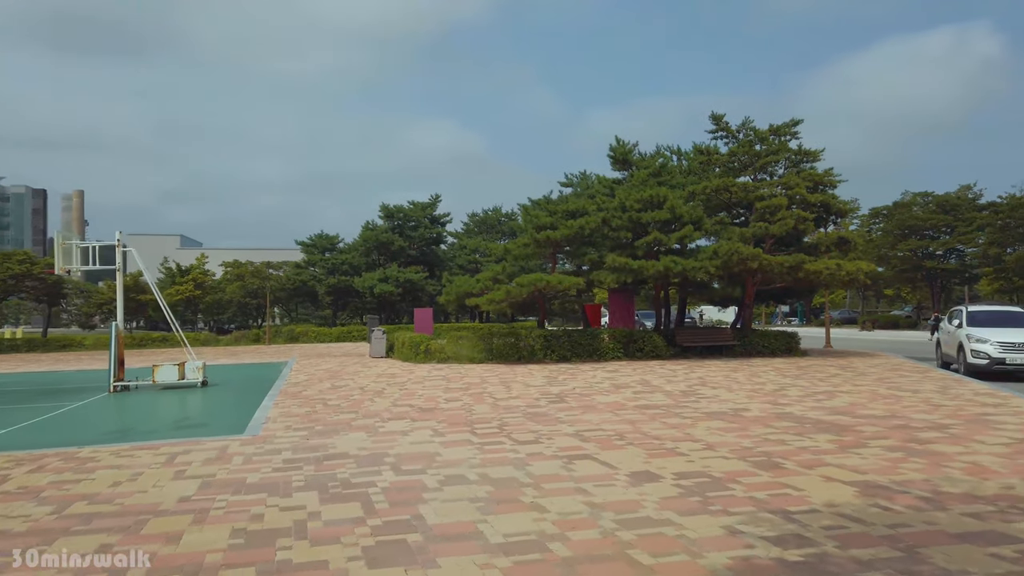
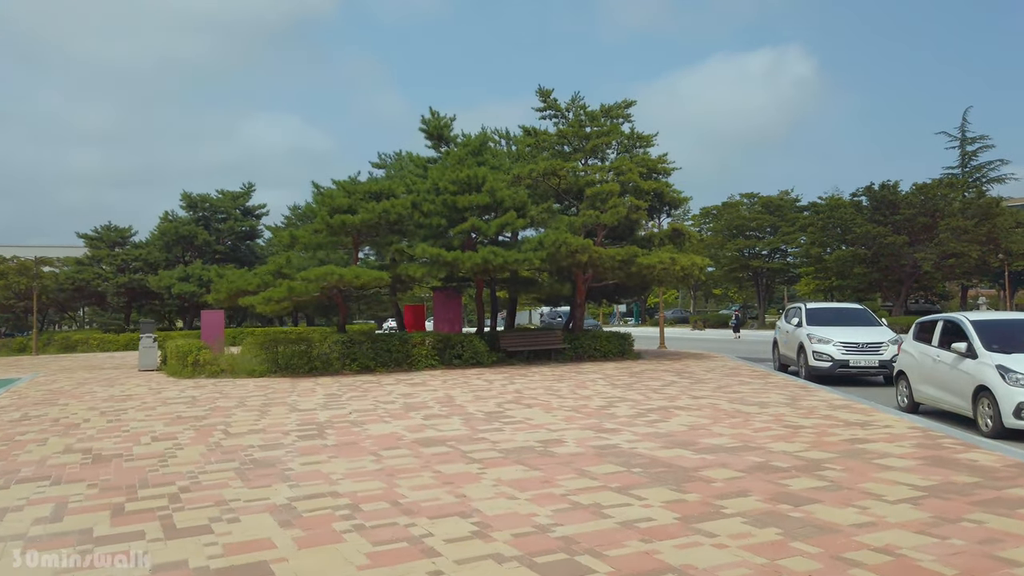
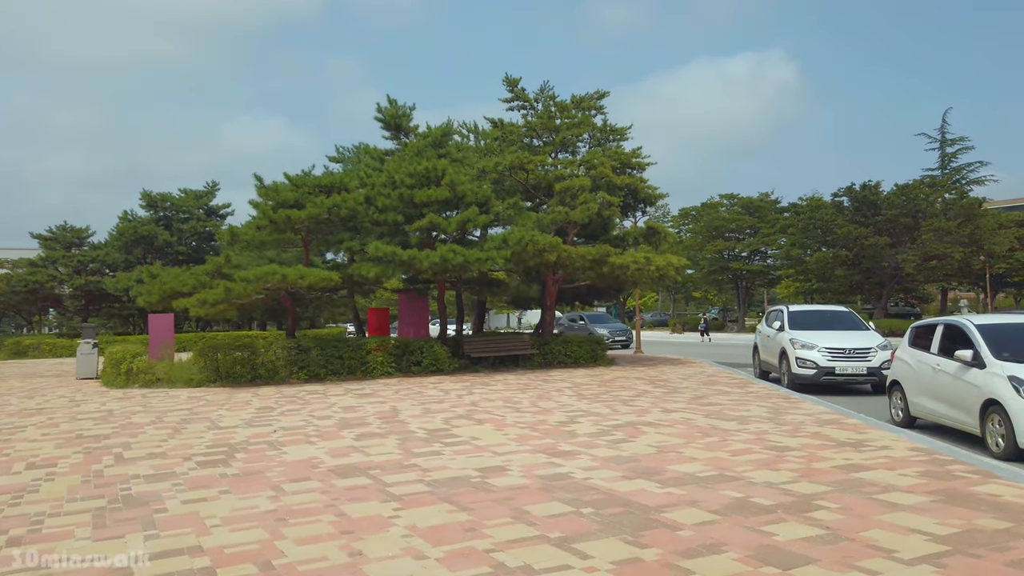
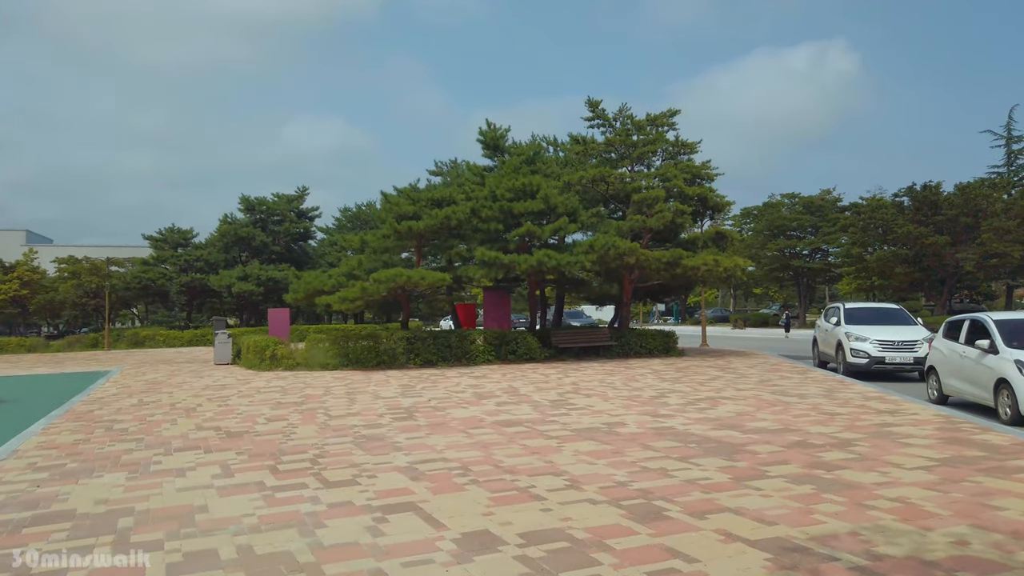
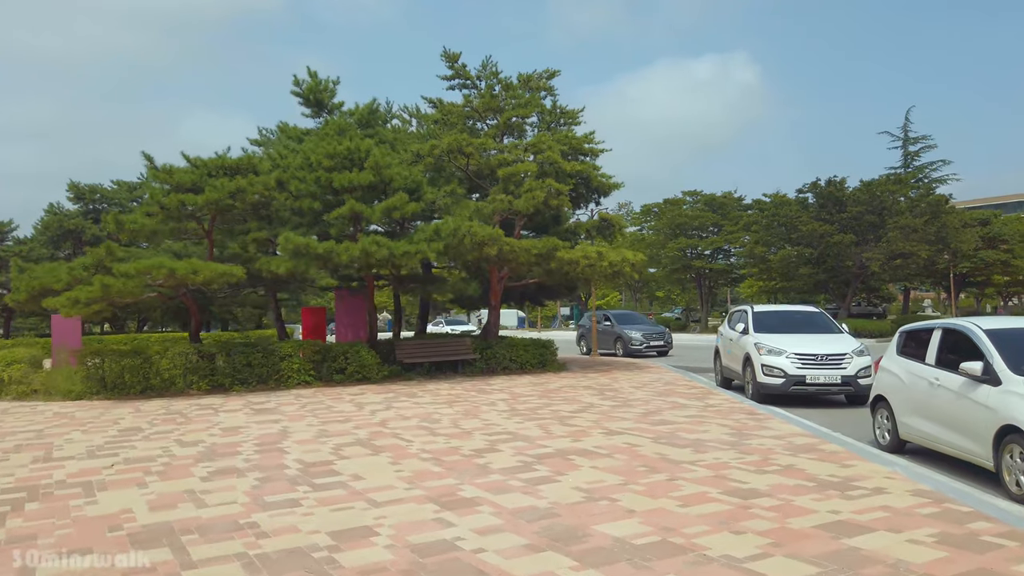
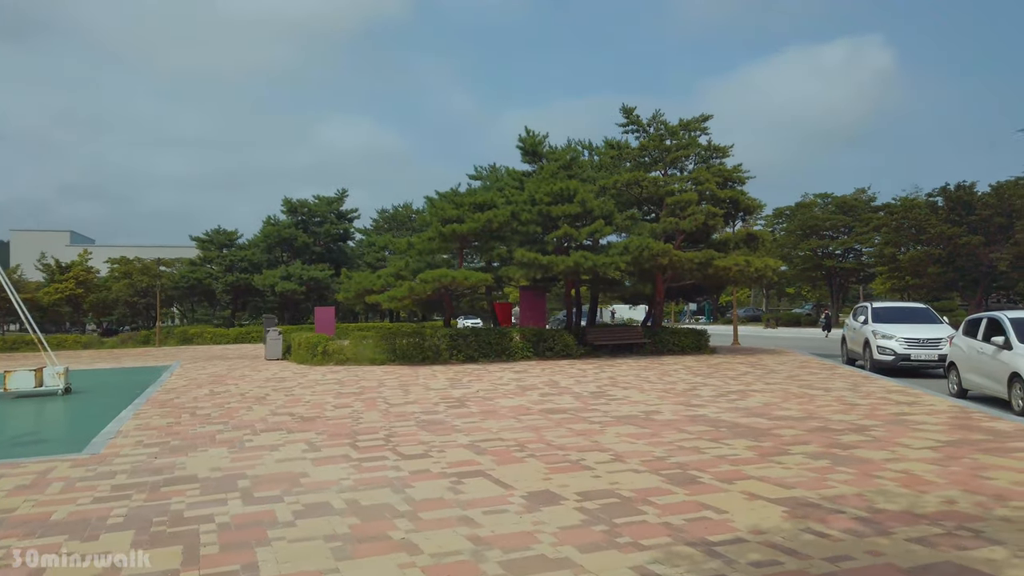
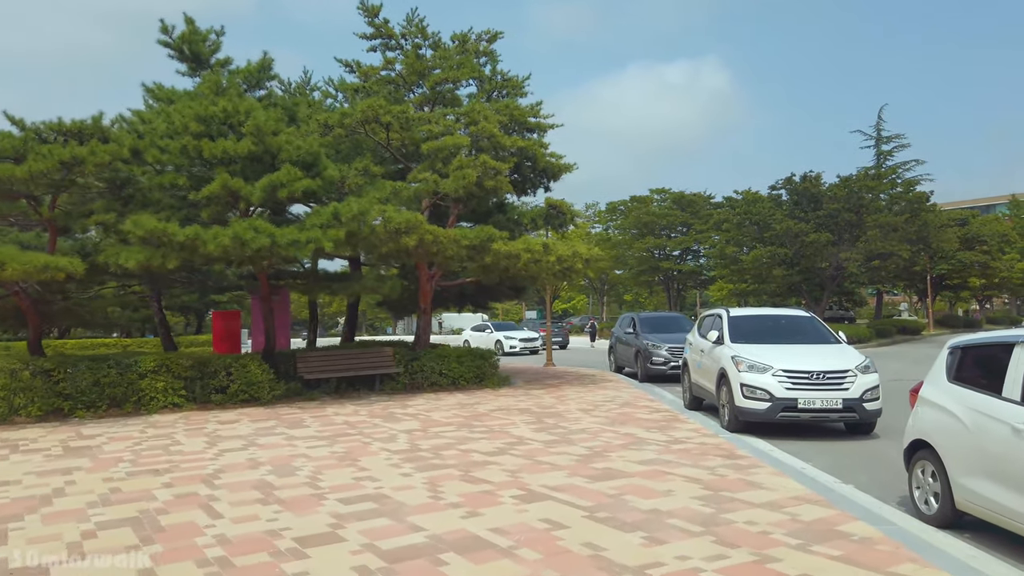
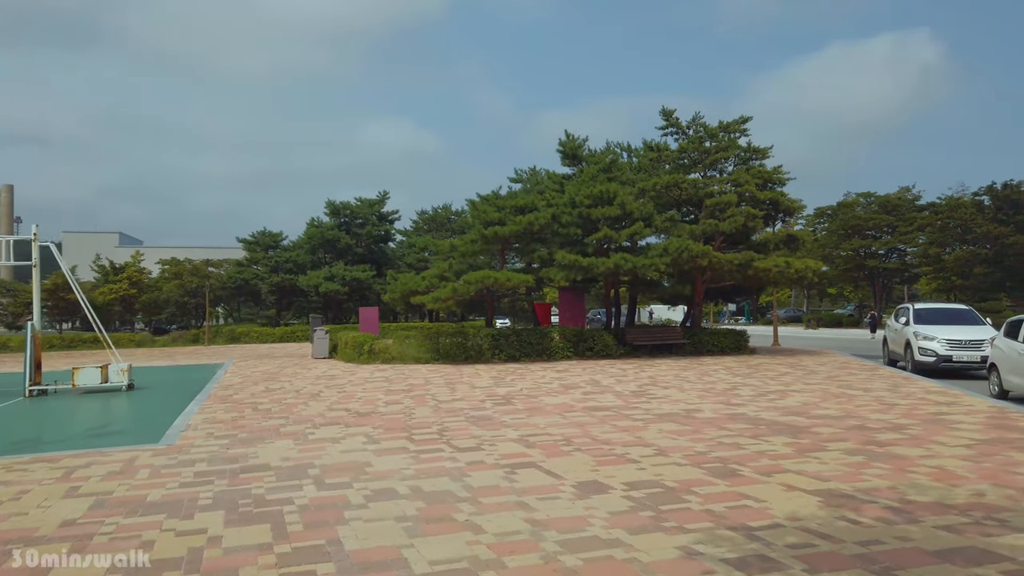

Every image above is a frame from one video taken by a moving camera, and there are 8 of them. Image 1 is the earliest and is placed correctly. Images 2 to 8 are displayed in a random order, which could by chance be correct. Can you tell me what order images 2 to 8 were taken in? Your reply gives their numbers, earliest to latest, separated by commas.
8, 6, 4, 2, 3, 5, 7
